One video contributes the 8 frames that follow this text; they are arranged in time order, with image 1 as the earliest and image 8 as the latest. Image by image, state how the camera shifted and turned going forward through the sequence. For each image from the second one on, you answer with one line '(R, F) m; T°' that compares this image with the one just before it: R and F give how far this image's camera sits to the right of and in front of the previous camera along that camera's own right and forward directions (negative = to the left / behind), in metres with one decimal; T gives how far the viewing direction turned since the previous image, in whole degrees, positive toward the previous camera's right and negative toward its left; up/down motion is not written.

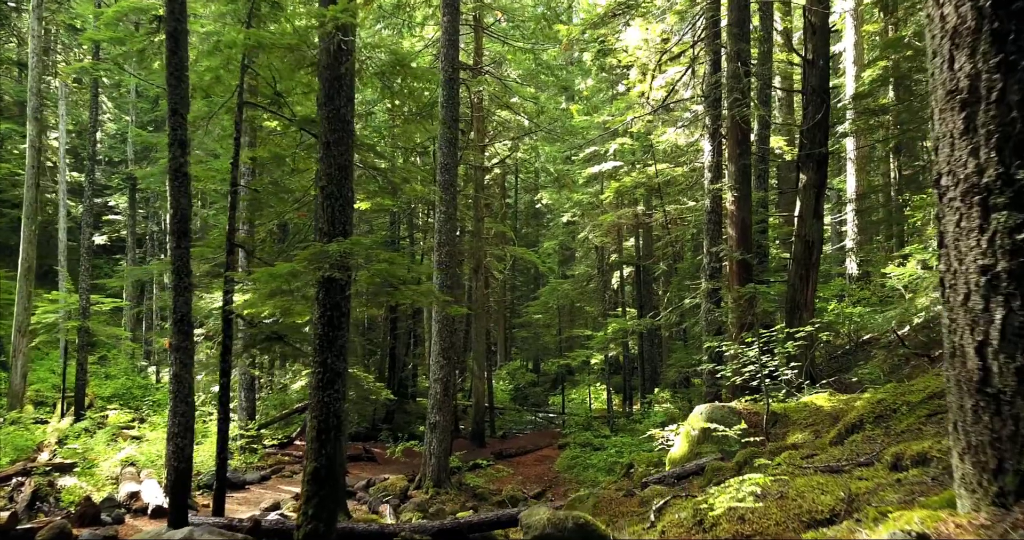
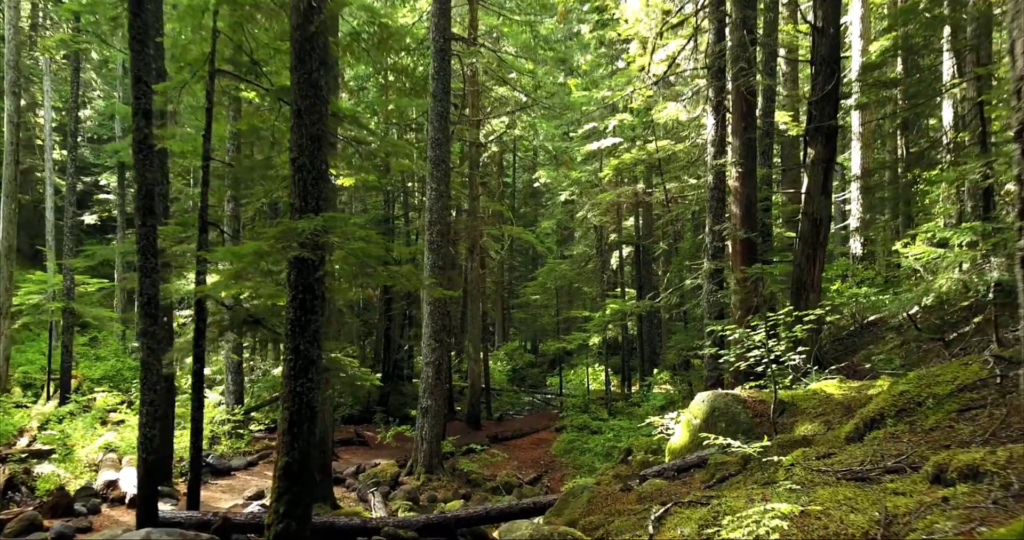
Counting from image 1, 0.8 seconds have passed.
(+0.1, +0.4) m; 0°
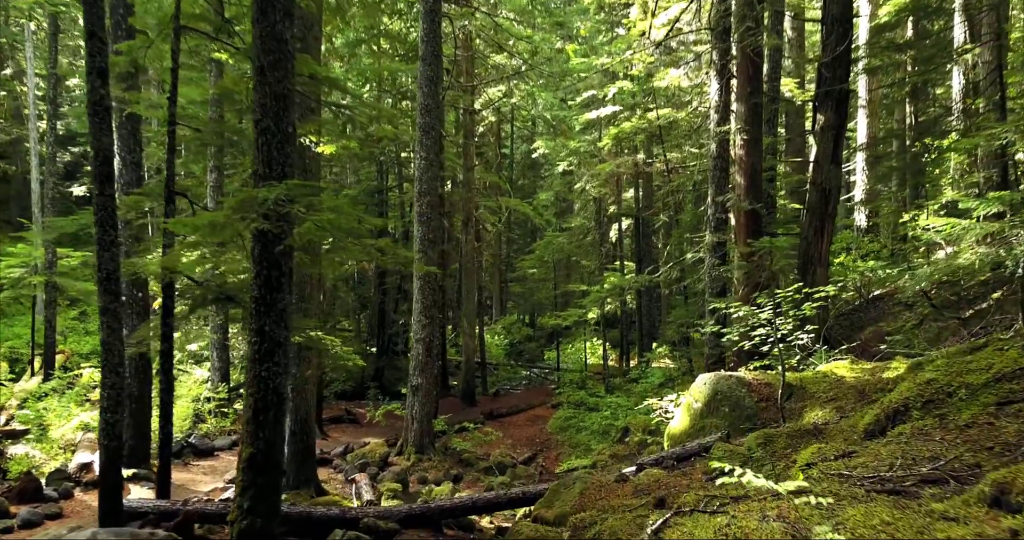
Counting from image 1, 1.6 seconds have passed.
(+0.1, +0.5) m; 0°
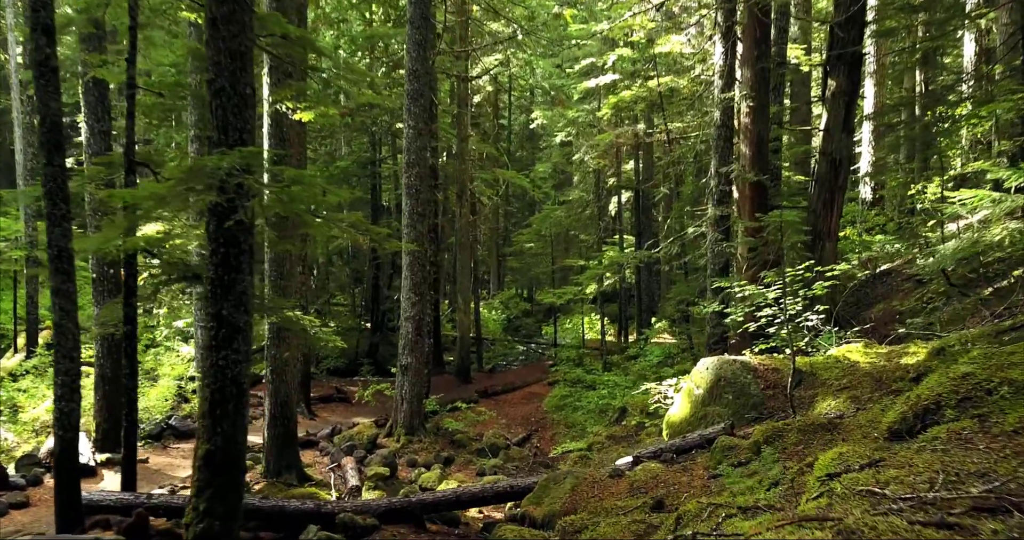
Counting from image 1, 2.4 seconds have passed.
(+0.1, +0.5) m; 0°
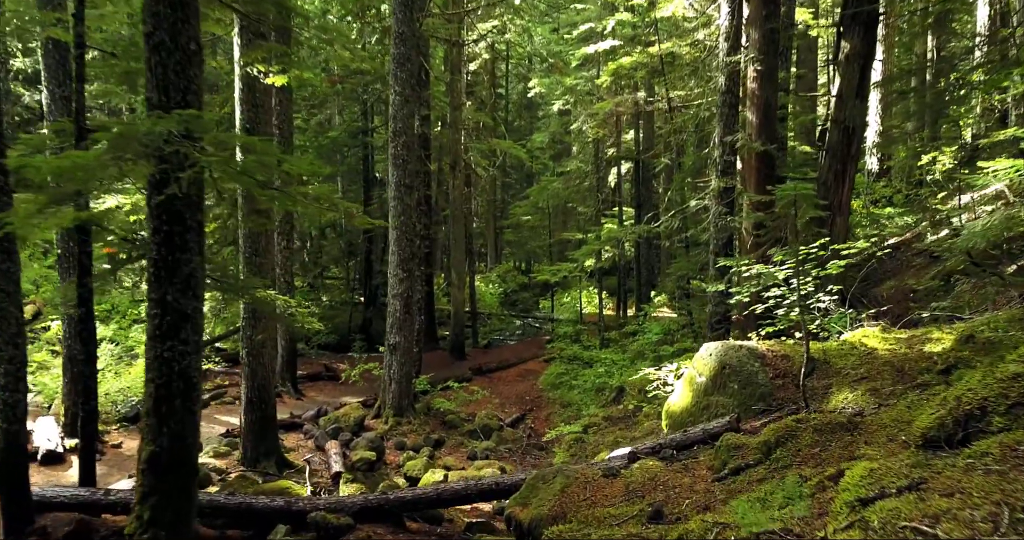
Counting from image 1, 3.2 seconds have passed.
(+0.1, +0.5) m; 0°
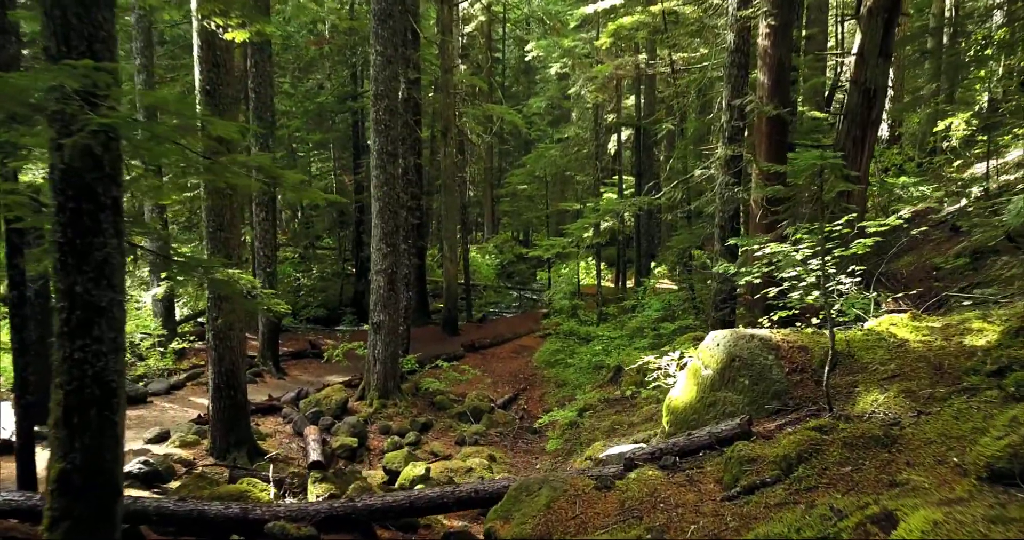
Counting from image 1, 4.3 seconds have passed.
(+0.1, +0.6) m; 0°
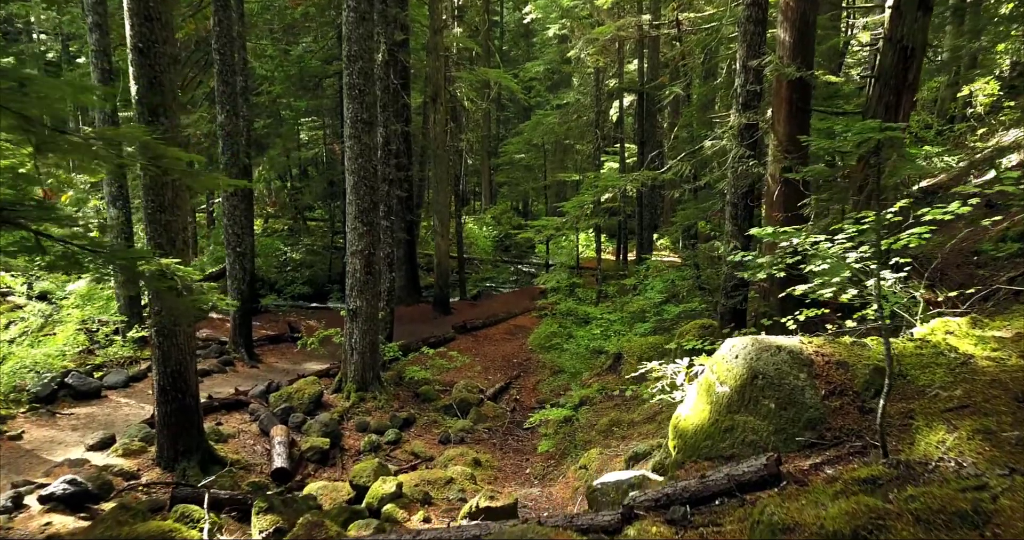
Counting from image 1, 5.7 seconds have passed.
(+0.1, +0.9) m; 0°
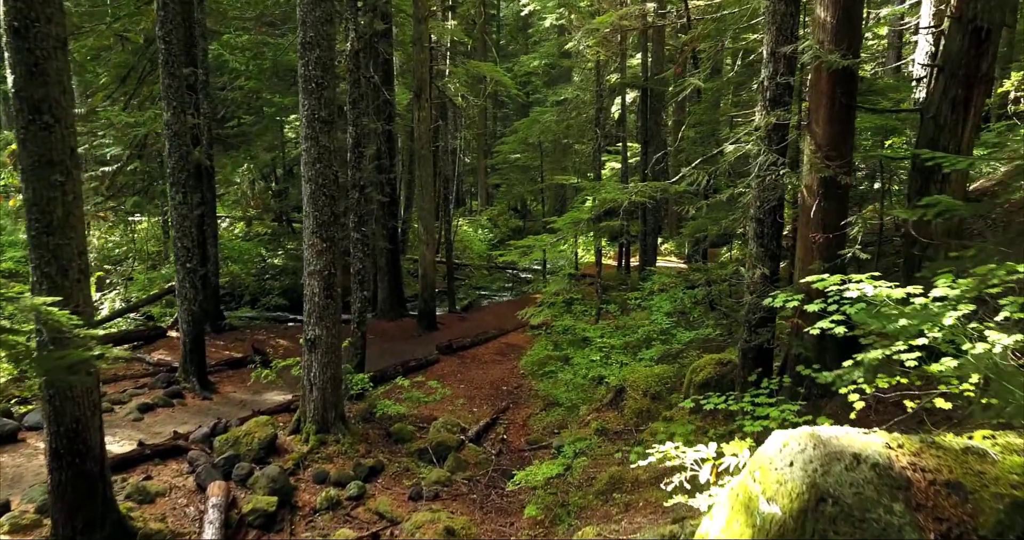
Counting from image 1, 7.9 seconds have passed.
(+0.2, +1.2) m; 0°
